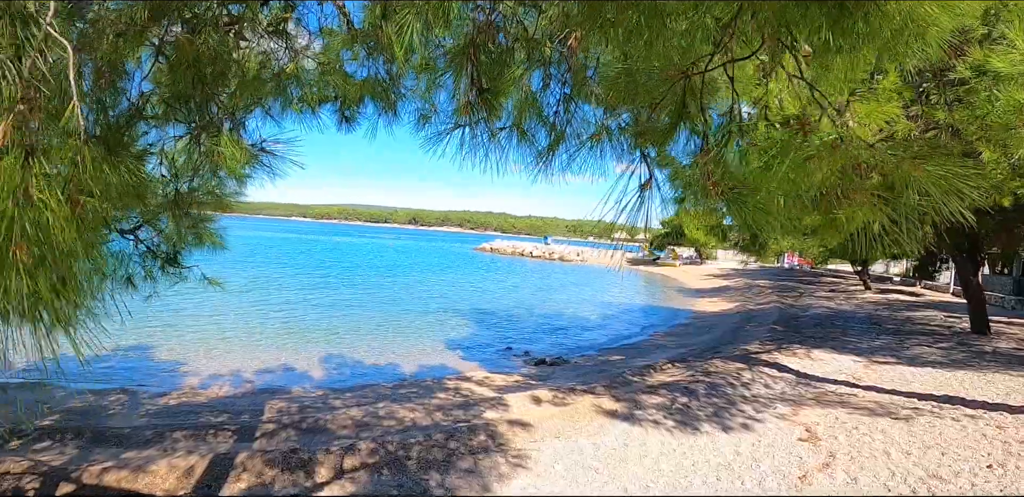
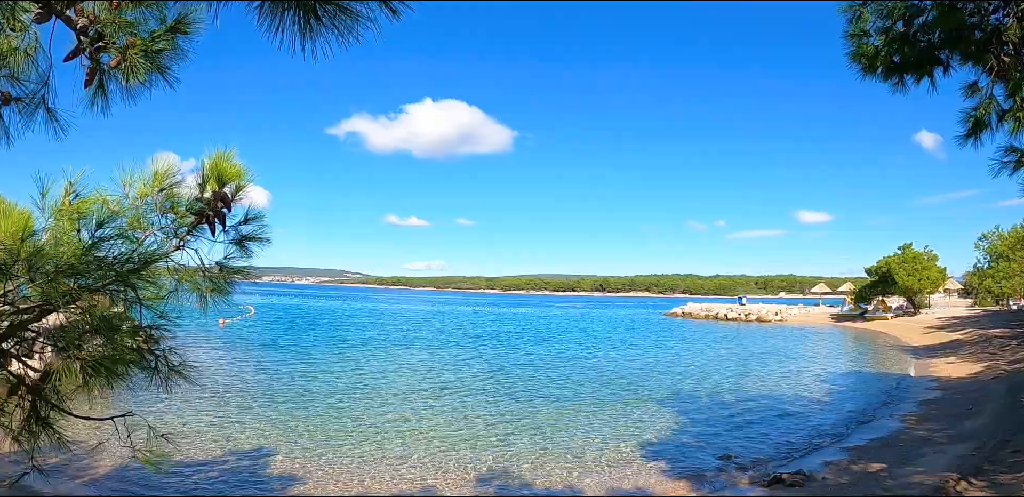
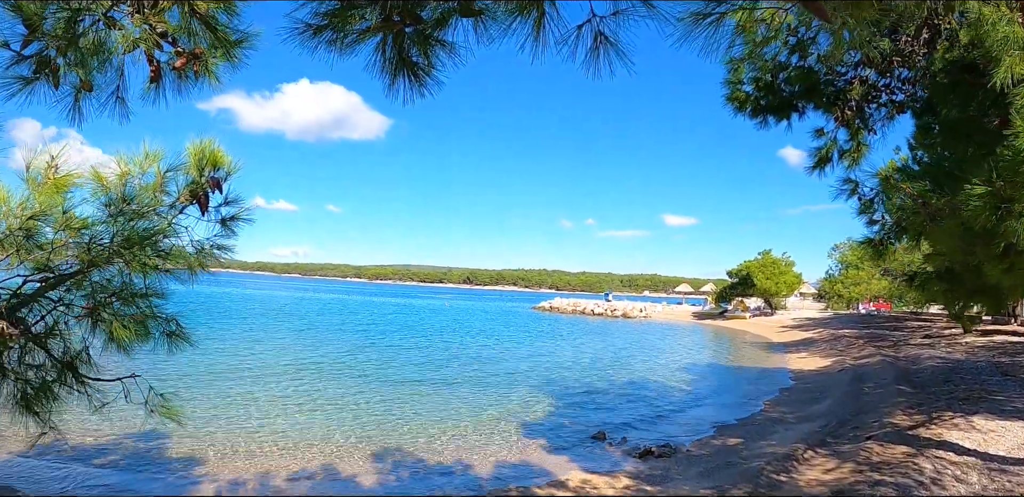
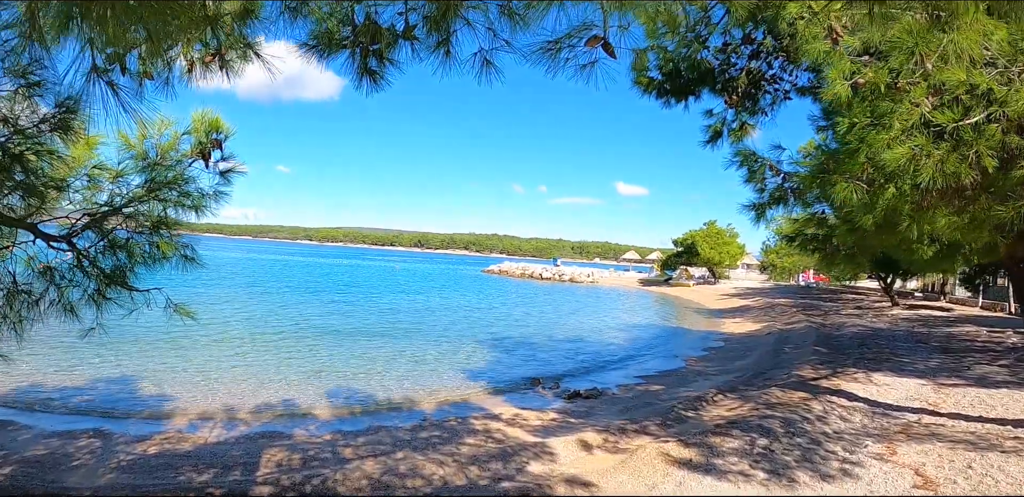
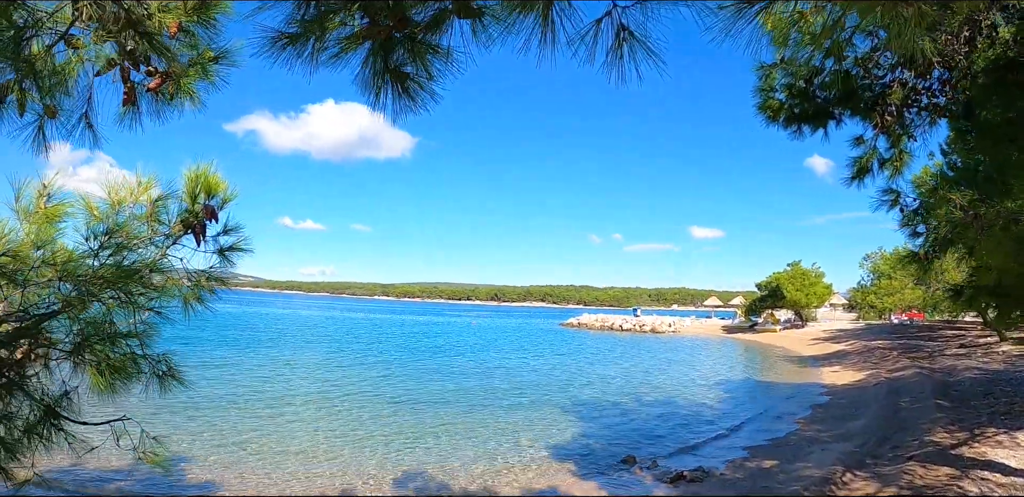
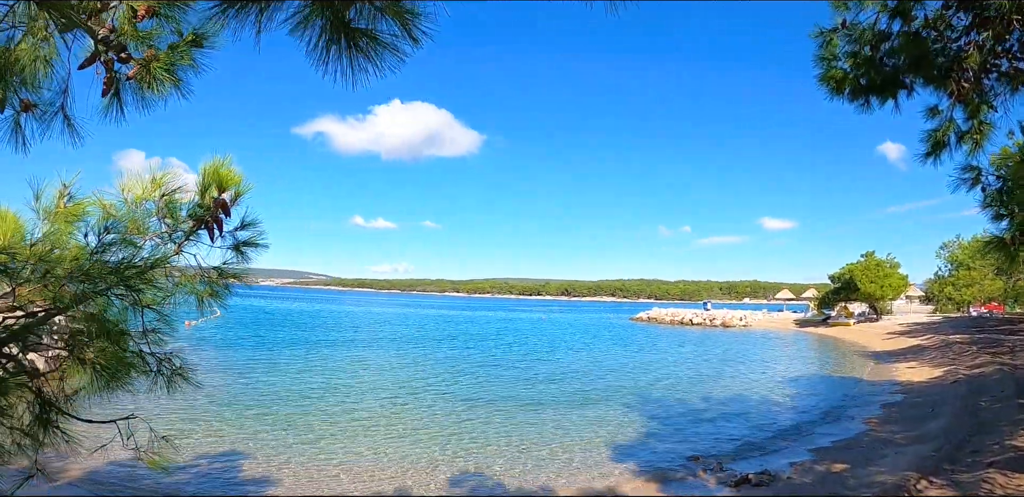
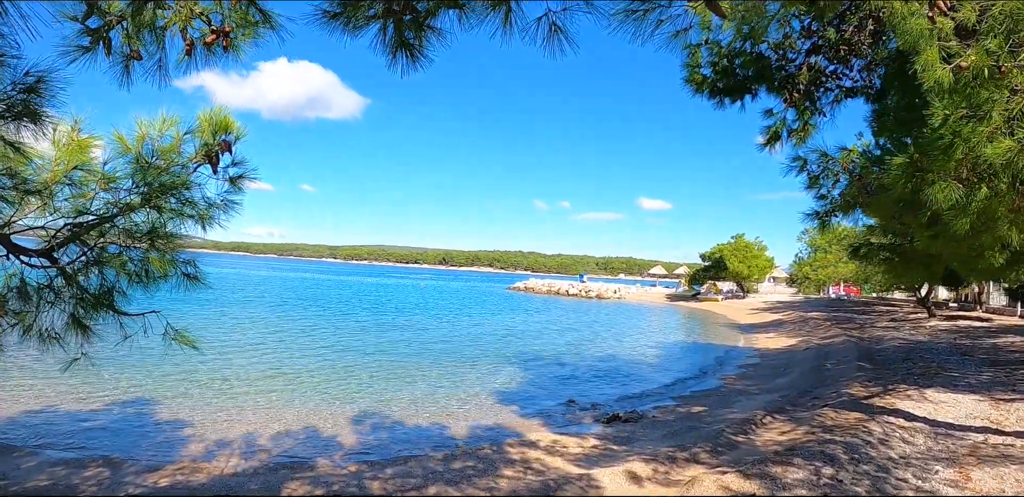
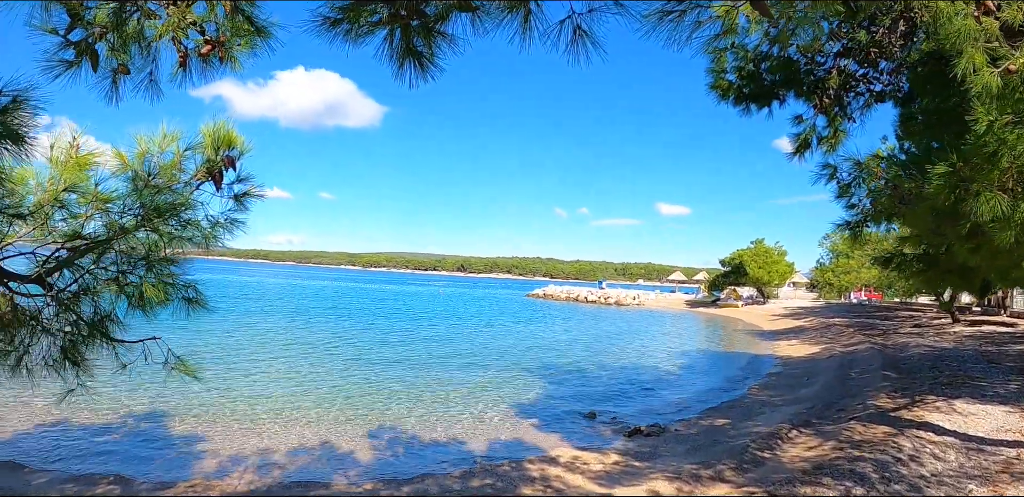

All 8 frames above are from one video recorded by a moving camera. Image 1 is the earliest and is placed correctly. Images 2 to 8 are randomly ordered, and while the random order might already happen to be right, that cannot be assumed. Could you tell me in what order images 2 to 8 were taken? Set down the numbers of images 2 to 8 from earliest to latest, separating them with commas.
4, 7, 8, 3, 5, 6, 2
